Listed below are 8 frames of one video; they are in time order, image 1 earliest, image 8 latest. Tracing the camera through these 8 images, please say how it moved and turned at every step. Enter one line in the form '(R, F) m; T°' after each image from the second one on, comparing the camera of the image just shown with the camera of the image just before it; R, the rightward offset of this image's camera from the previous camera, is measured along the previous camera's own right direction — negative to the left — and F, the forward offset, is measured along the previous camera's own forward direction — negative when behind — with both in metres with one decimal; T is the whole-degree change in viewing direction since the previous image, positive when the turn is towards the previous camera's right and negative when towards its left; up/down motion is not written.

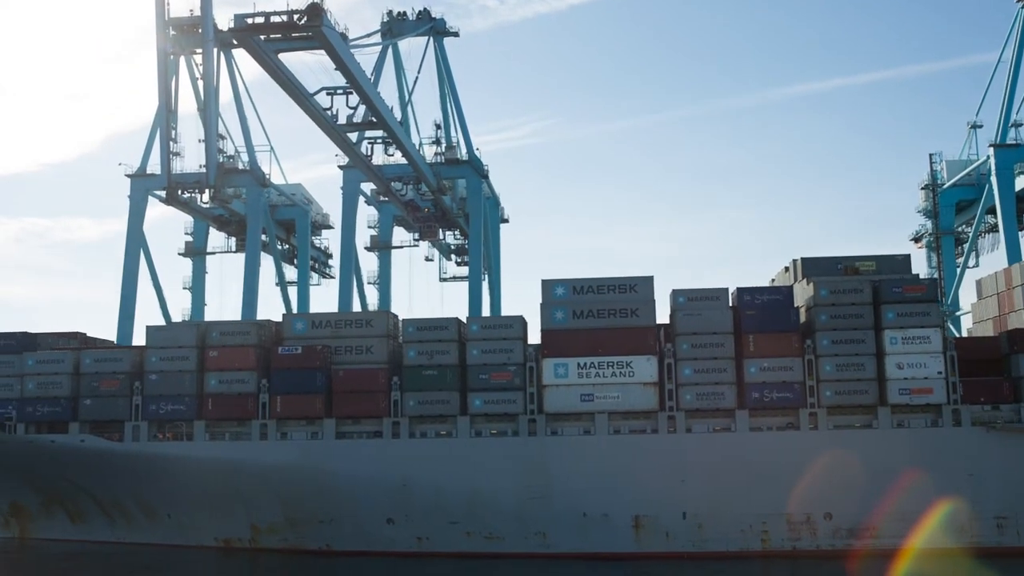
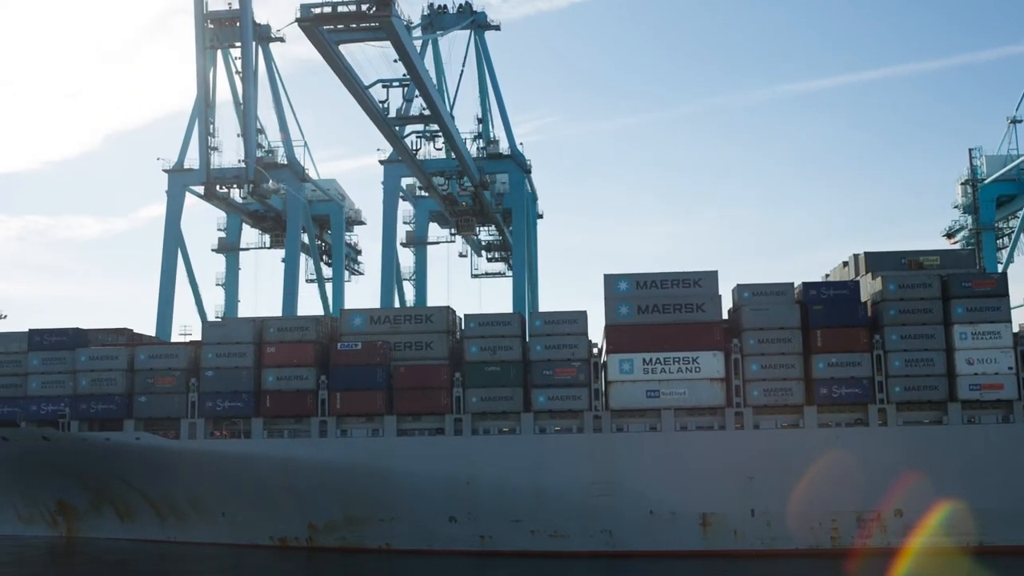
(-1.8, +0.3) m; 0°
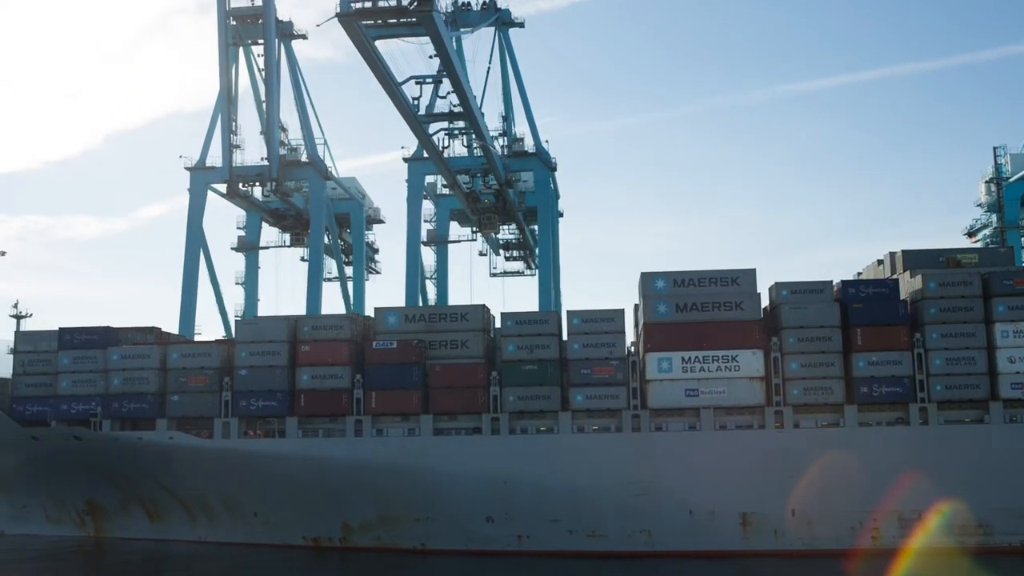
(-1.0, +0.2) m; 0°
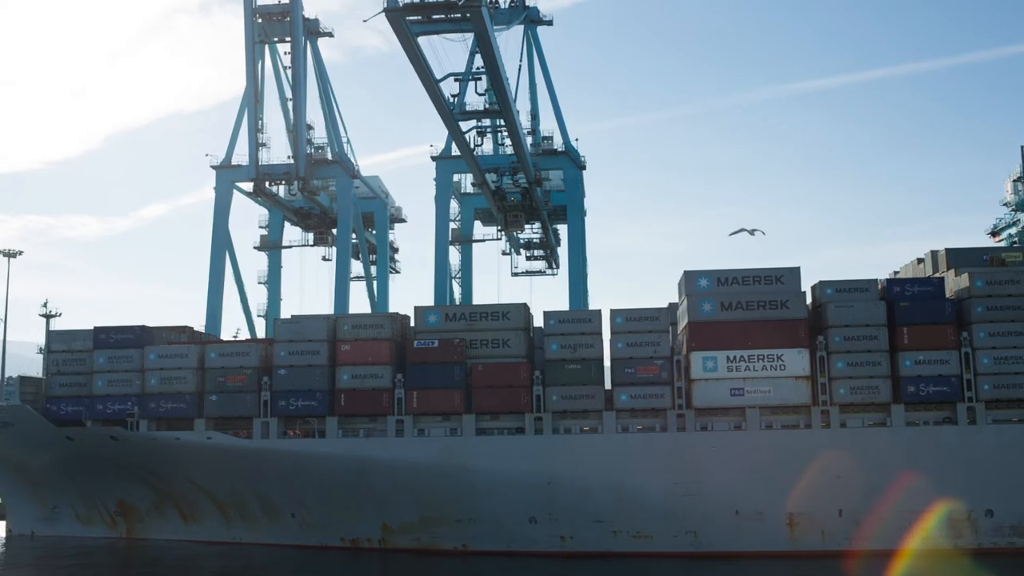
(-1.2, +0.2) m; 0°
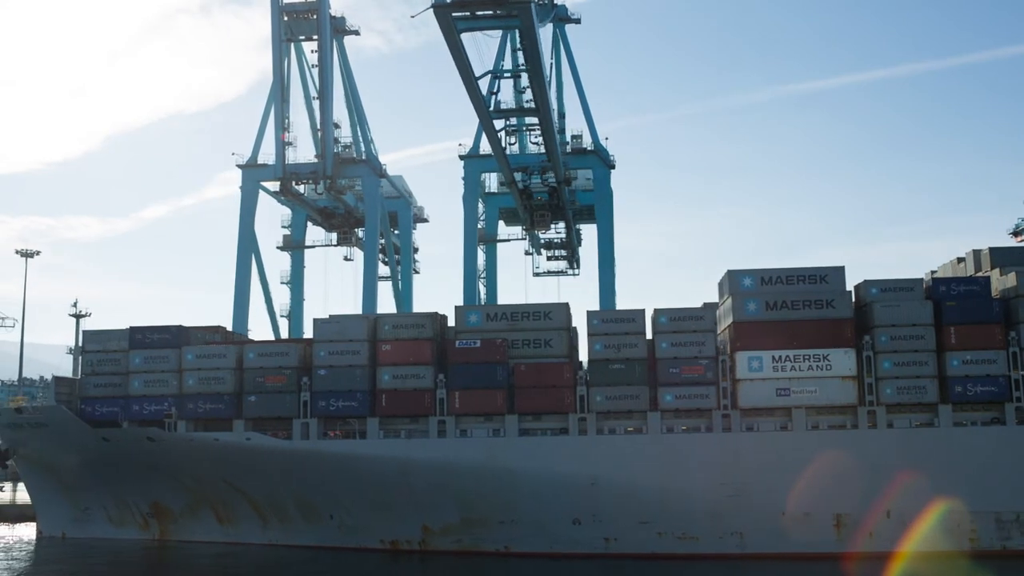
(-1.2, +0.2) m; 0°
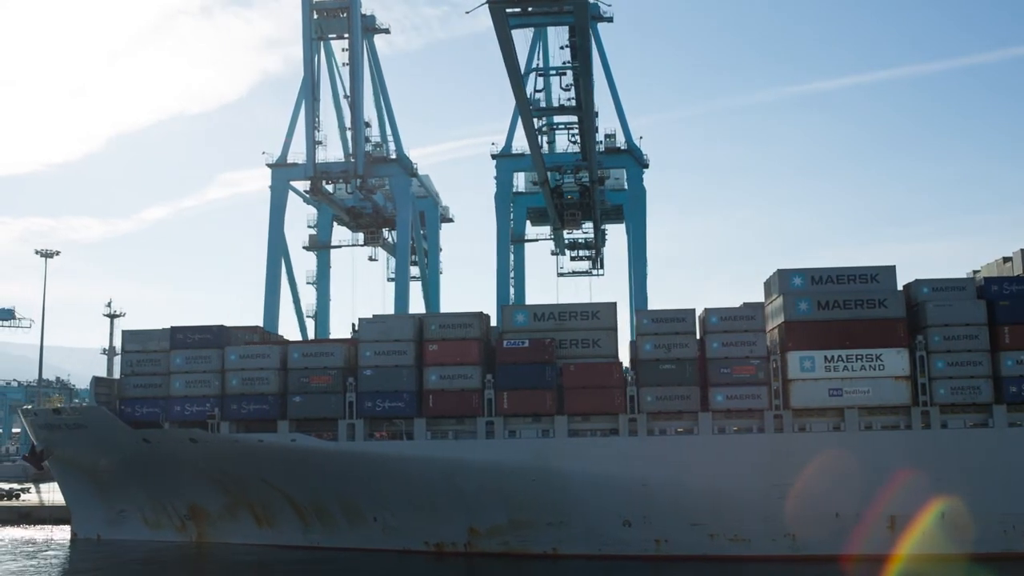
(-1.3, +0.2) m; 0°
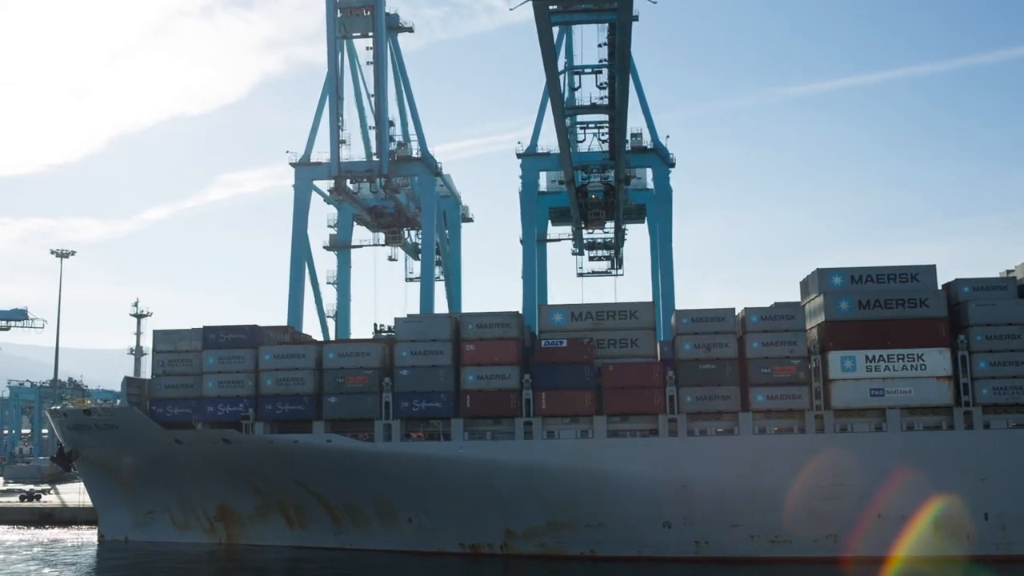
(-1.0, +0.2) m; 0°
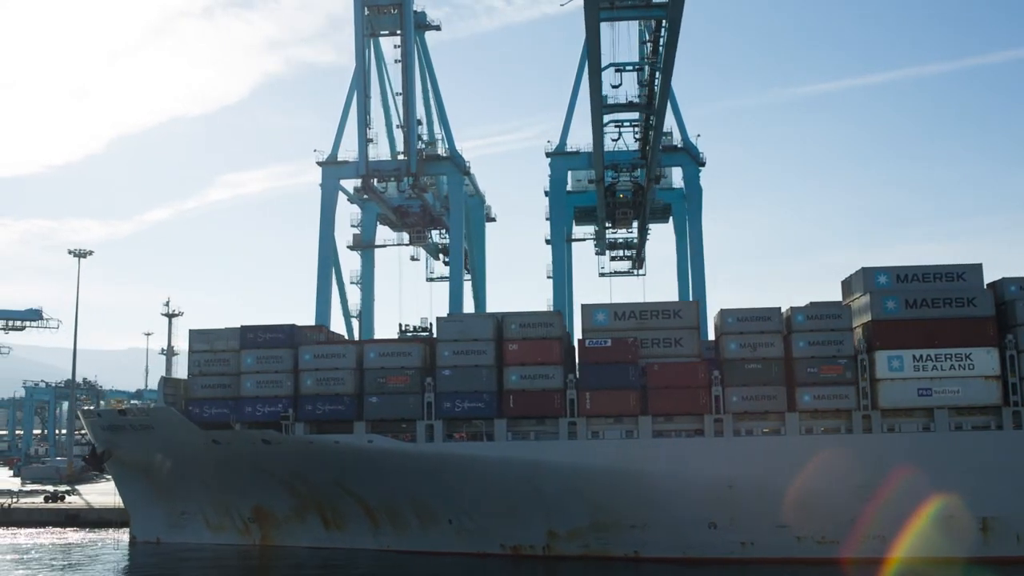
(-1.2, +0.2) m; 0°
